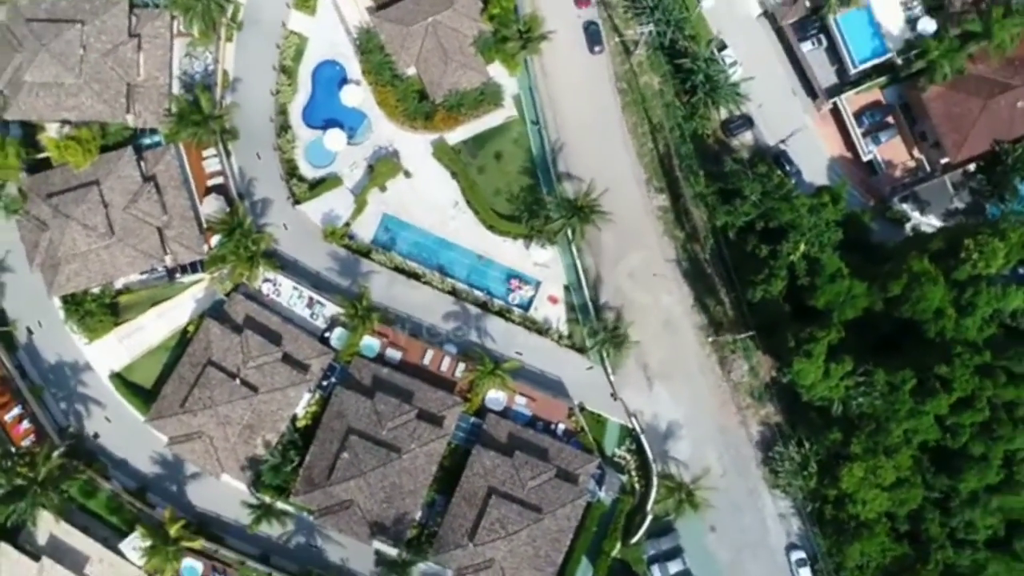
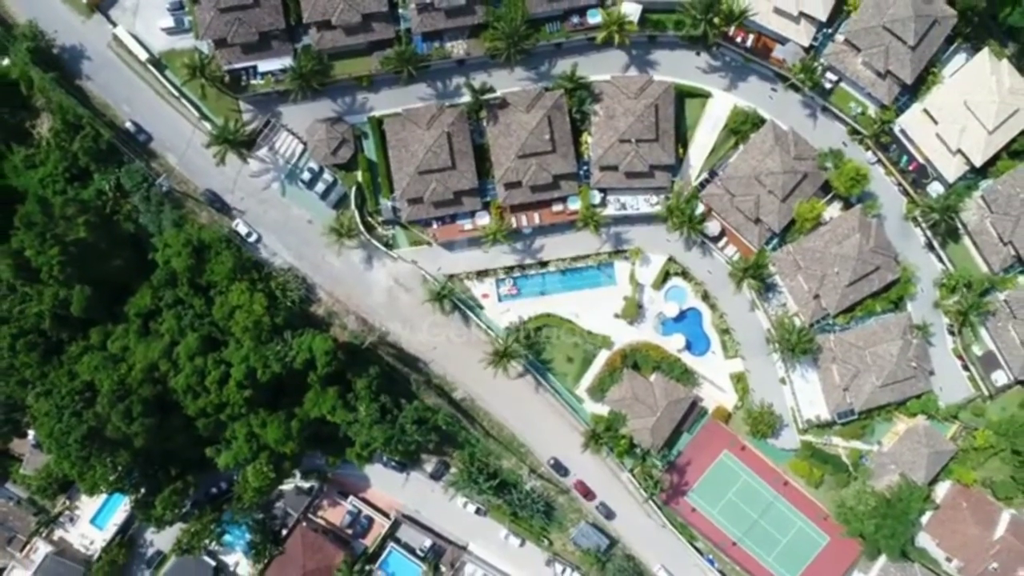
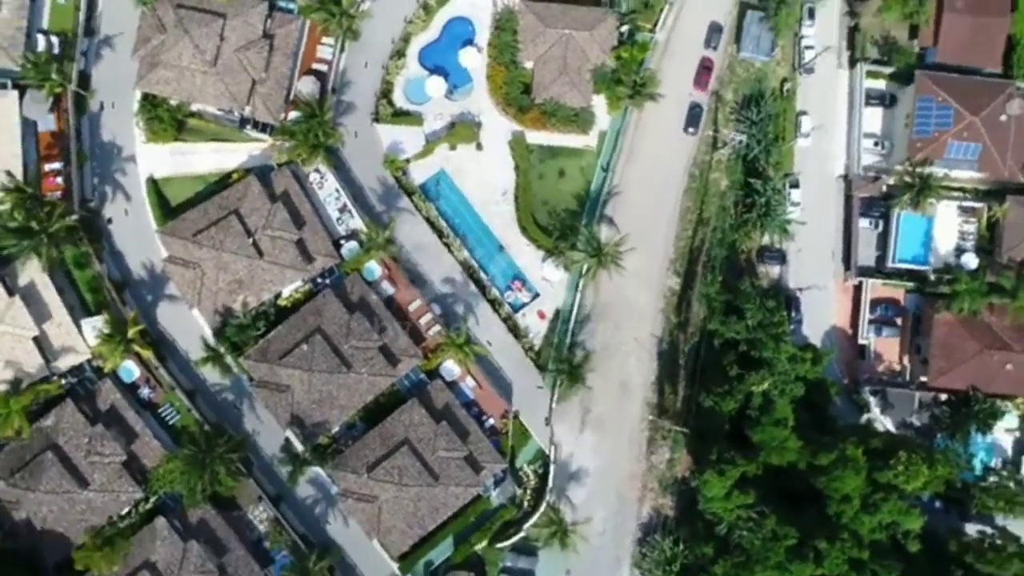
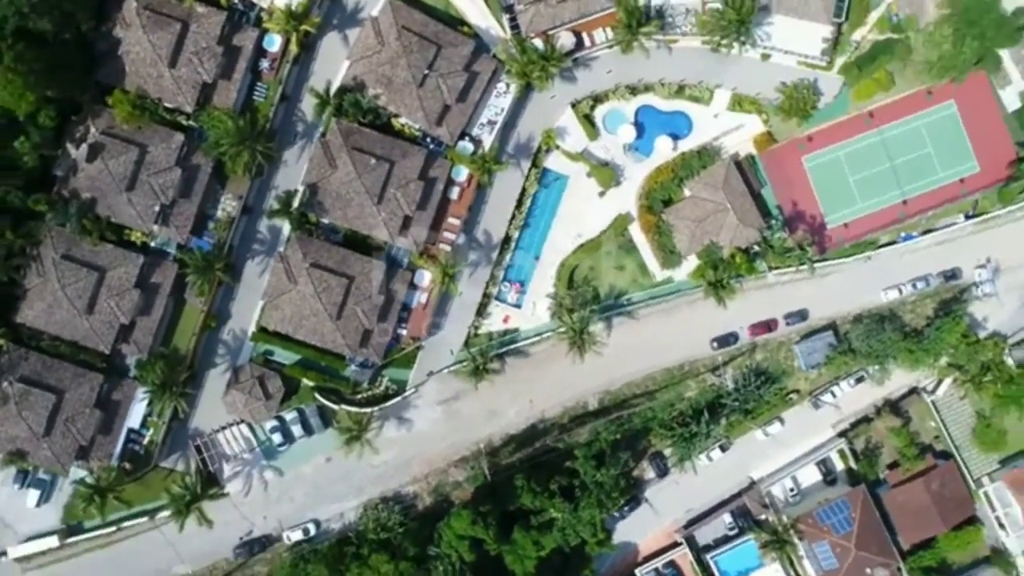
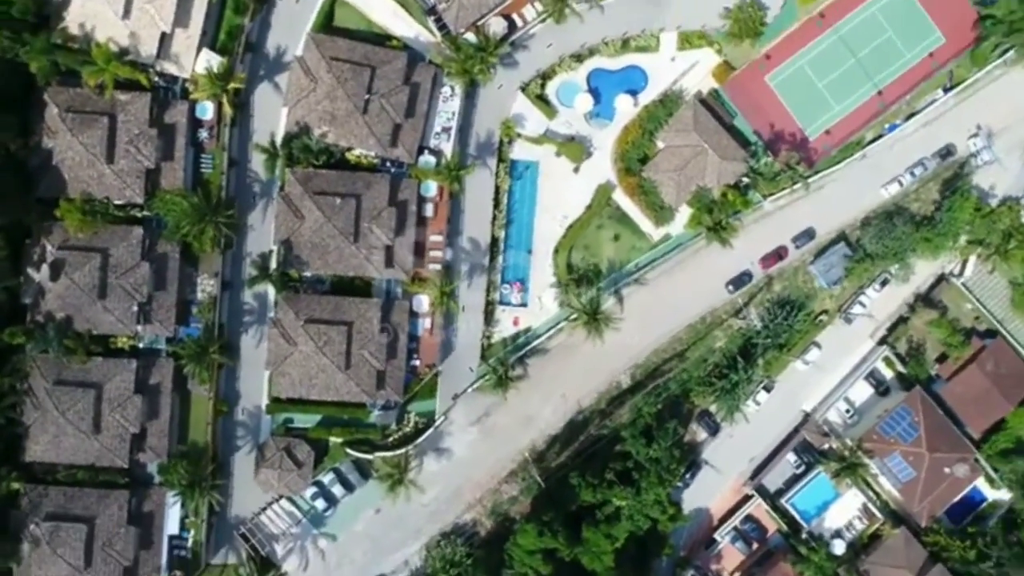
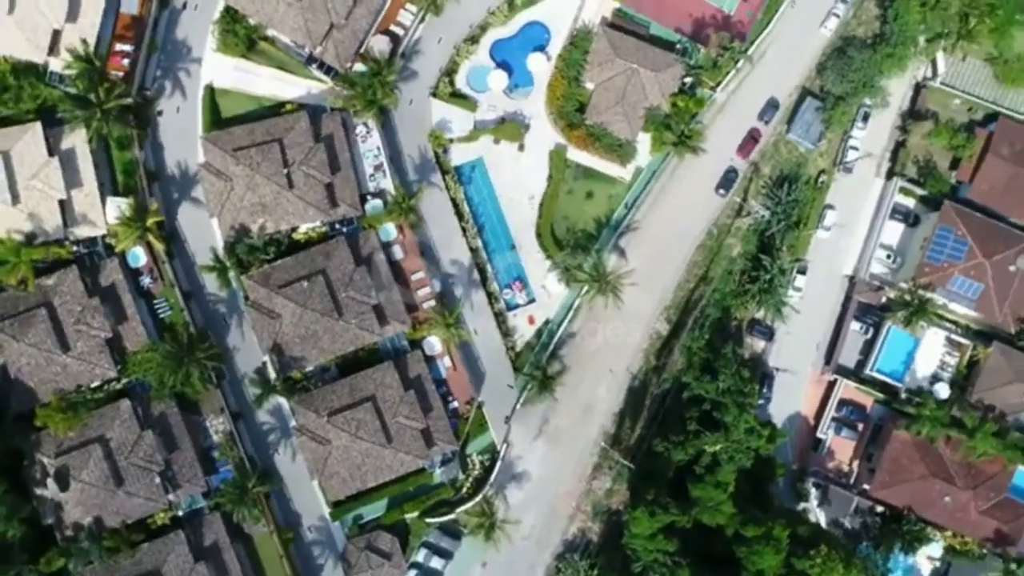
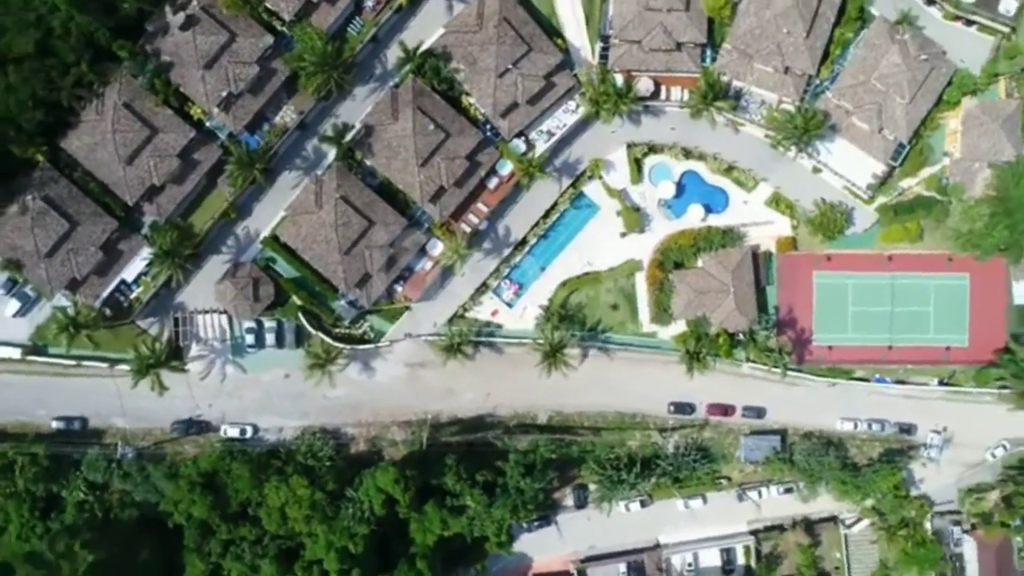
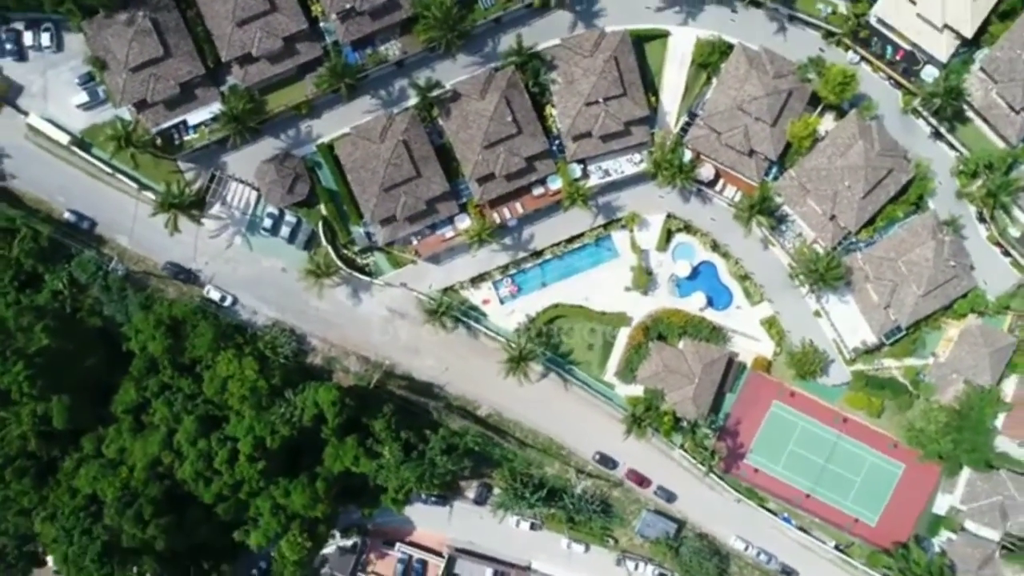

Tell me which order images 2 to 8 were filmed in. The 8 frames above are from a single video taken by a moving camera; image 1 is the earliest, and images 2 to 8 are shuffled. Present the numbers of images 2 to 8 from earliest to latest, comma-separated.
3, 6, 5, 4, 7, 8, 2
